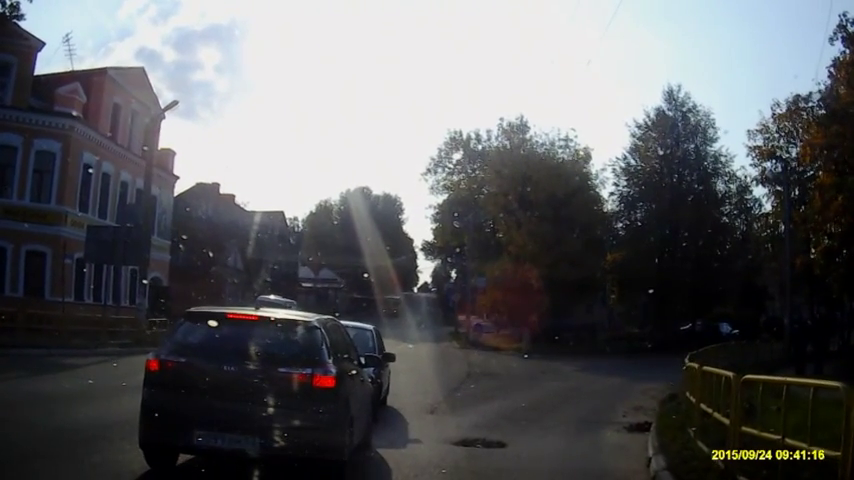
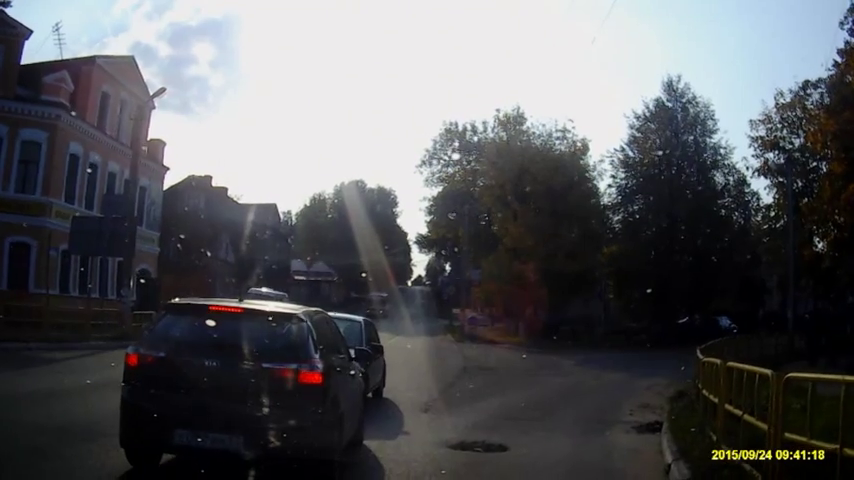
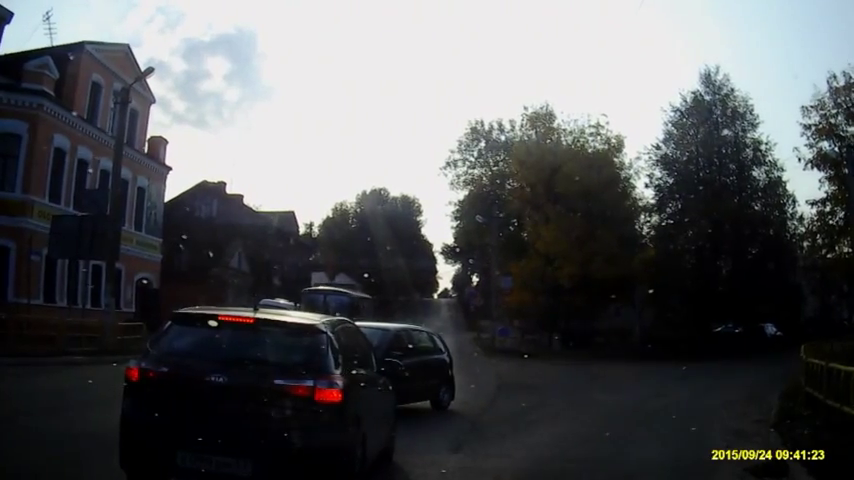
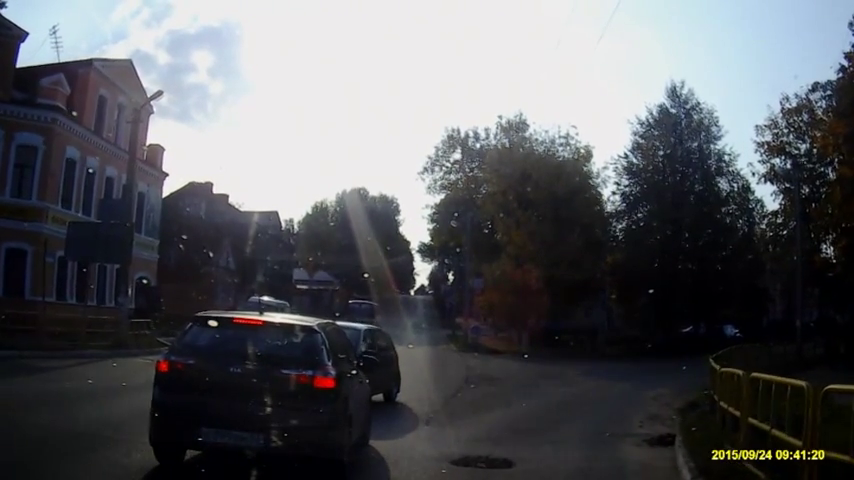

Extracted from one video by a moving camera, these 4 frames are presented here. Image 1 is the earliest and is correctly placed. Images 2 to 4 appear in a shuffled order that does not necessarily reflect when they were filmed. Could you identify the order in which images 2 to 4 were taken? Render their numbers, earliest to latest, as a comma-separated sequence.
2, 4, 3
